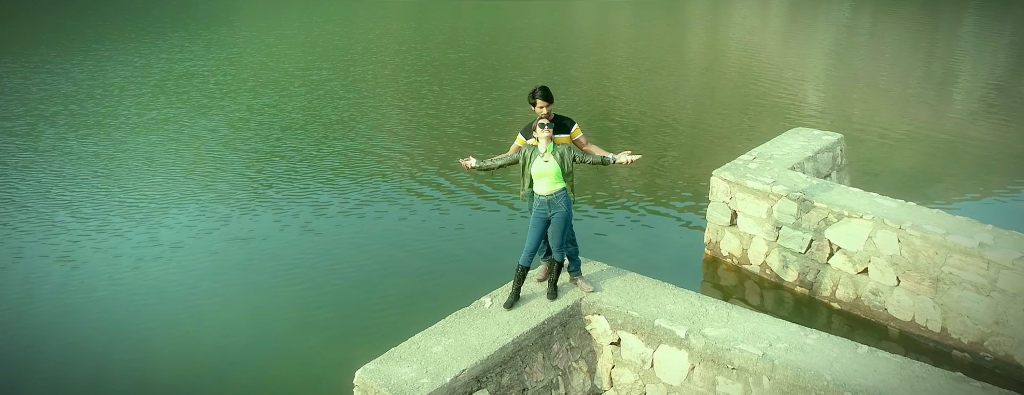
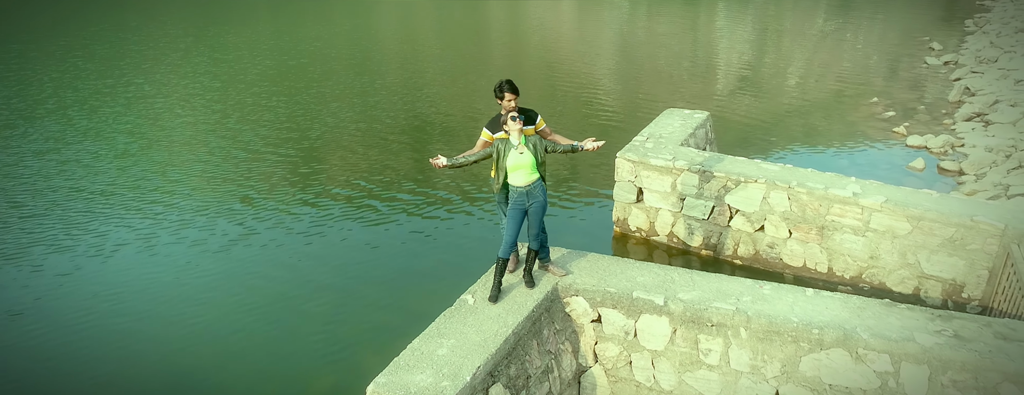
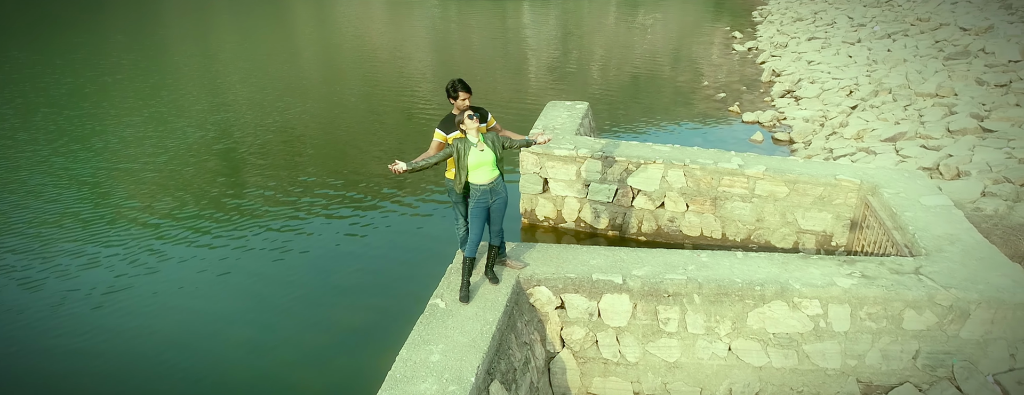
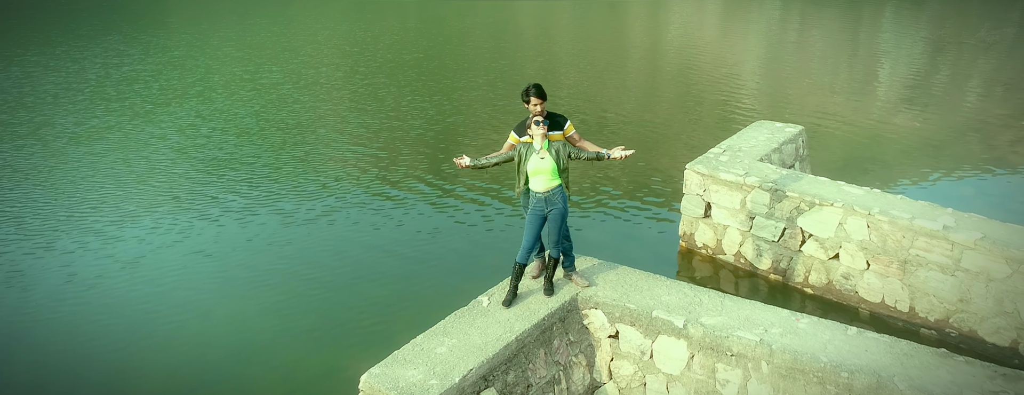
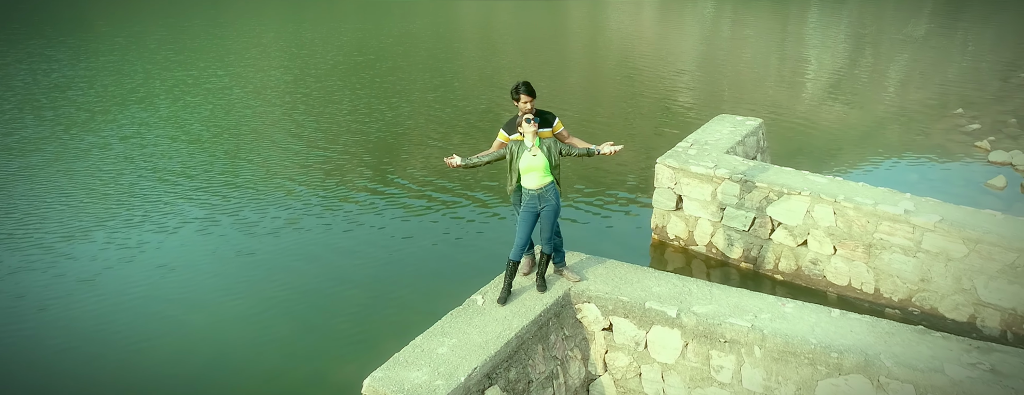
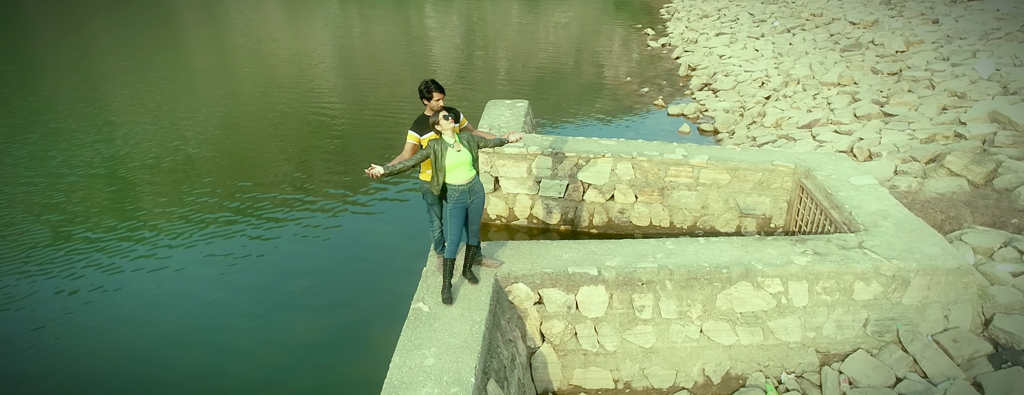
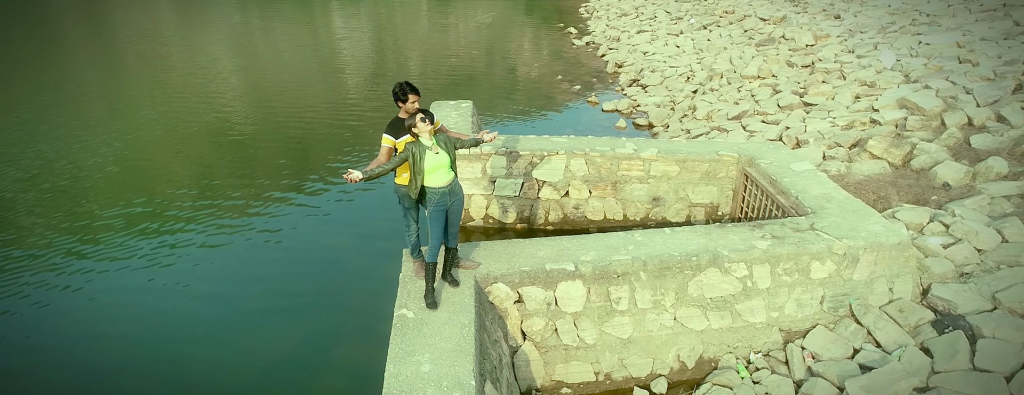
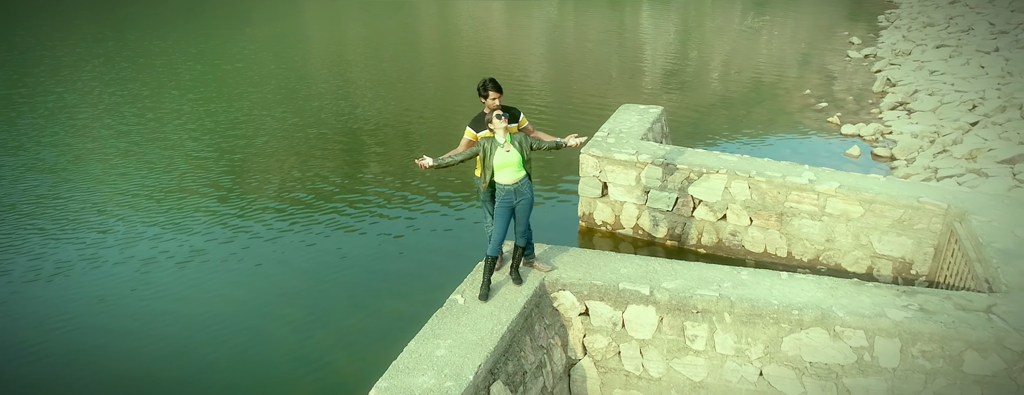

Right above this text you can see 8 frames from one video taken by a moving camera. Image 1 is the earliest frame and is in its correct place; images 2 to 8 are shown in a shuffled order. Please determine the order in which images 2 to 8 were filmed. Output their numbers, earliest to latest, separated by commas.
4, 5, 2, 8, 3, 6, 7
